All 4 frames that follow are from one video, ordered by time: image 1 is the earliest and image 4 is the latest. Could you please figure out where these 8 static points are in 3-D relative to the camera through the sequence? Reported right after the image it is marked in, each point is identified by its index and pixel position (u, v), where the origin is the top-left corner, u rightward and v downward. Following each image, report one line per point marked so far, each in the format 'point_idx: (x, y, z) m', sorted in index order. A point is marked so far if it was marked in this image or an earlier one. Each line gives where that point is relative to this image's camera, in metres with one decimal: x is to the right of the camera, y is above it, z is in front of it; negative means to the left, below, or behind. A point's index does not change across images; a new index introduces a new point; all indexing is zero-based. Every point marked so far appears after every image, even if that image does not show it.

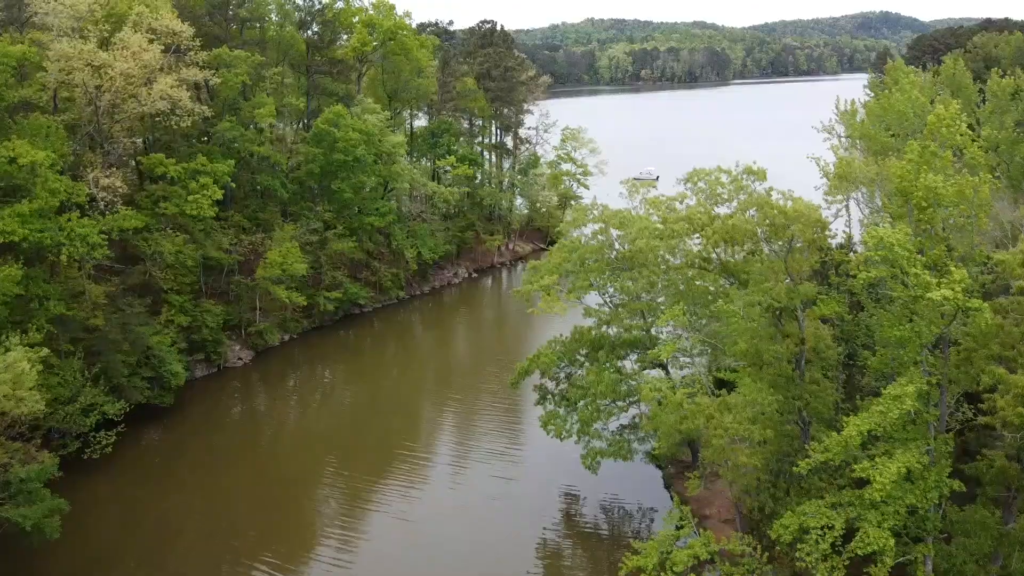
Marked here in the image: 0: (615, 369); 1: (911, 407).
0: (+1.6, -1.2, +17.8) m
1: (+3.6, -1.1, +10.4) m
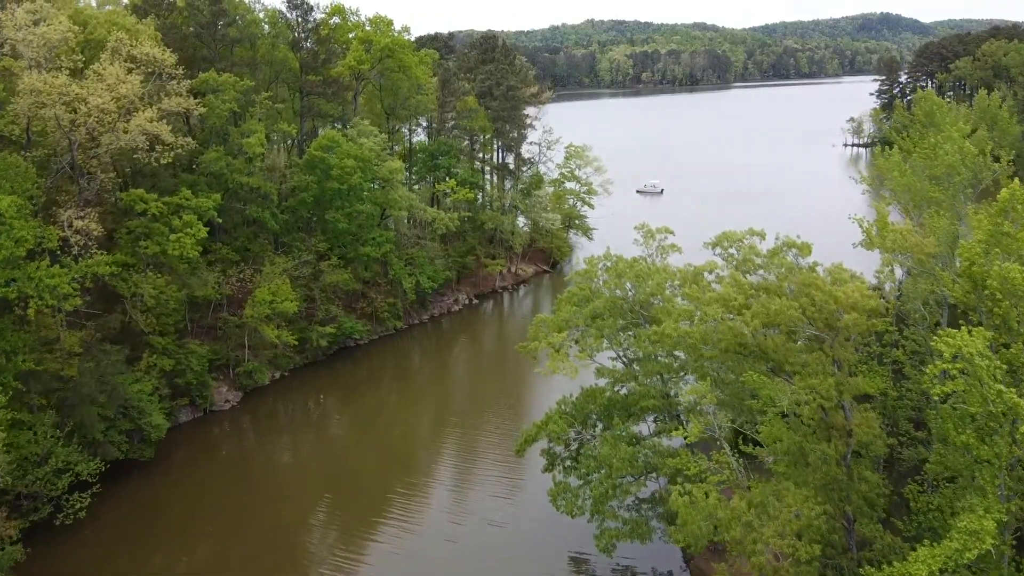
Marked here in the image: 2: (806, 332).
0: (+1.7, -2.1, +16.3) m
1: (+3.7, -2.0, +8.9) m
2: (+3.0, -0.4, +11.7) m
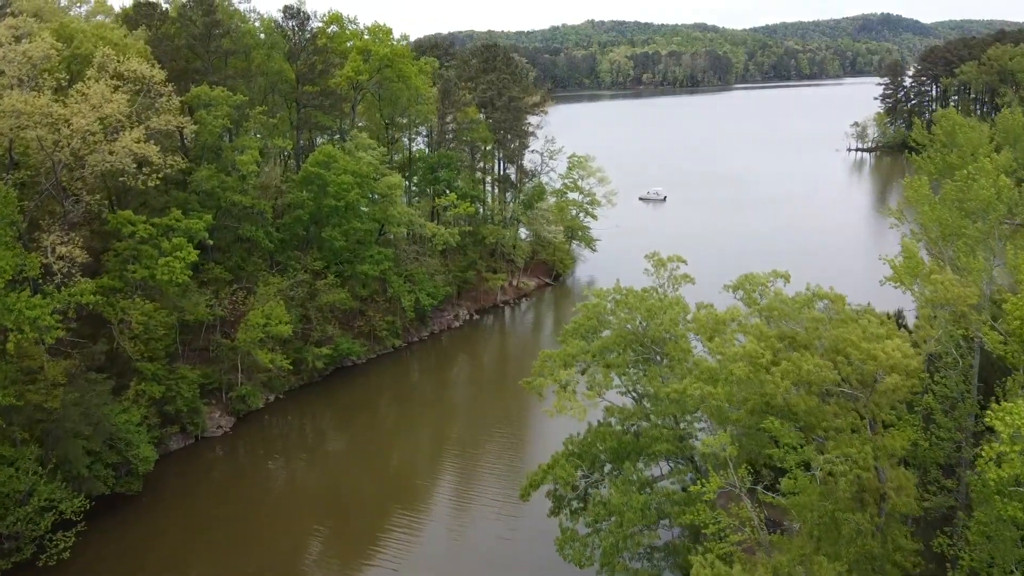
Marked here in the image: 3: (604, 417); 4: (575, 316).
0: (+1.8, -2.6, +15.5) m
1: (+3.8, -2.5, +8.0) m
2: (+3.1, -0.9, +10.8) m
3: (+1.3, -1.9, +16.8) m
4: (+1.0, -0.4, +17.3) m
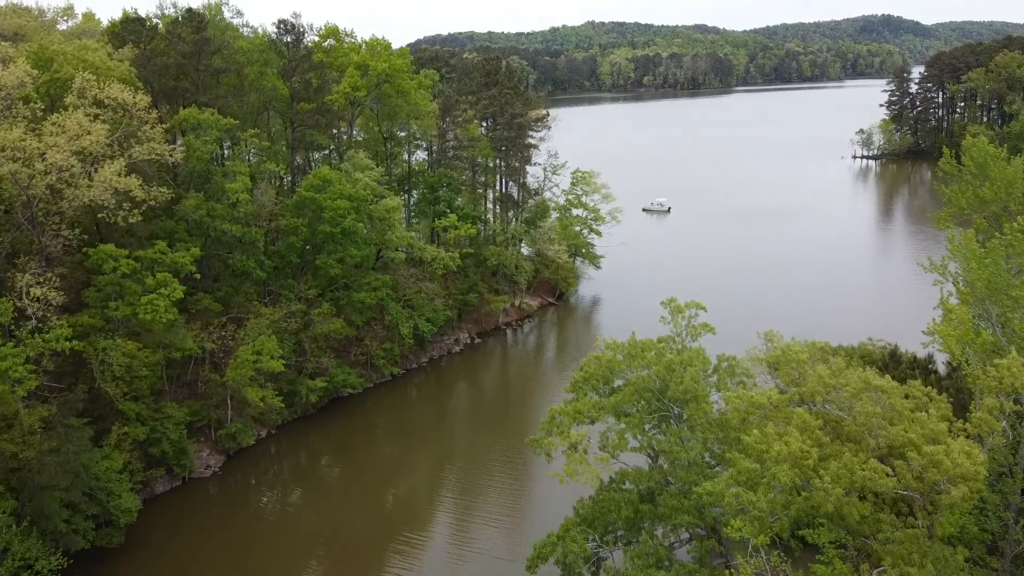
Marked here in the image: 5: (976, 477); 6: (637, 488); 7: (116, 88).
0: (+1.8, -3.3, +14.3) m
1: (+3.9, -3.2, +6.8) m
2: (+3.2, -1.7, +9.6) m
3: (+1.4, -2.6, +15.6) m
4: (+1.0, -1.1, +16.1) m
5: (+3.7, -1.5, +9.2) m
6: (+1.6, -2.6, +14.8) m
7: (-6.6, +3.3, +19.1) m
